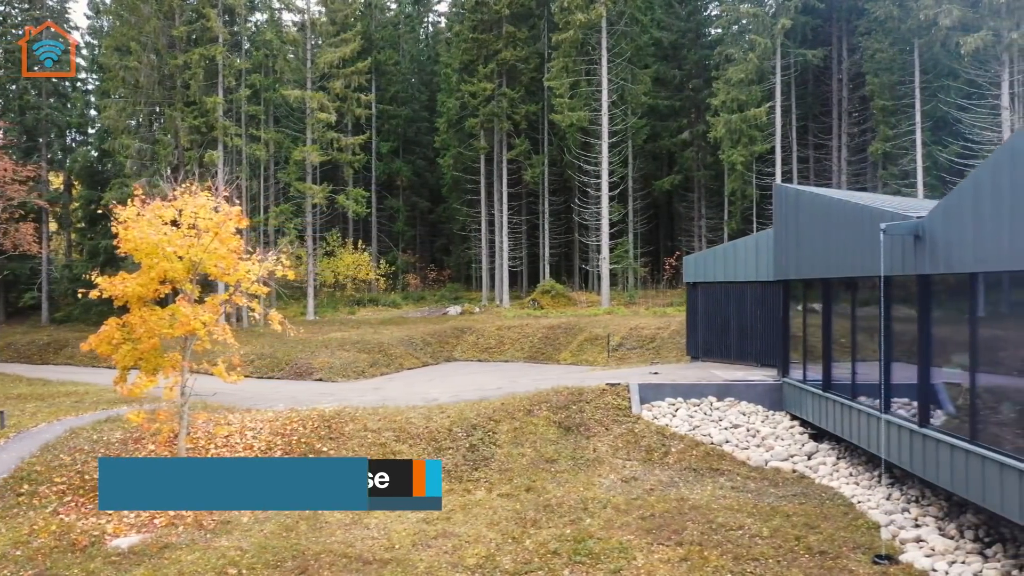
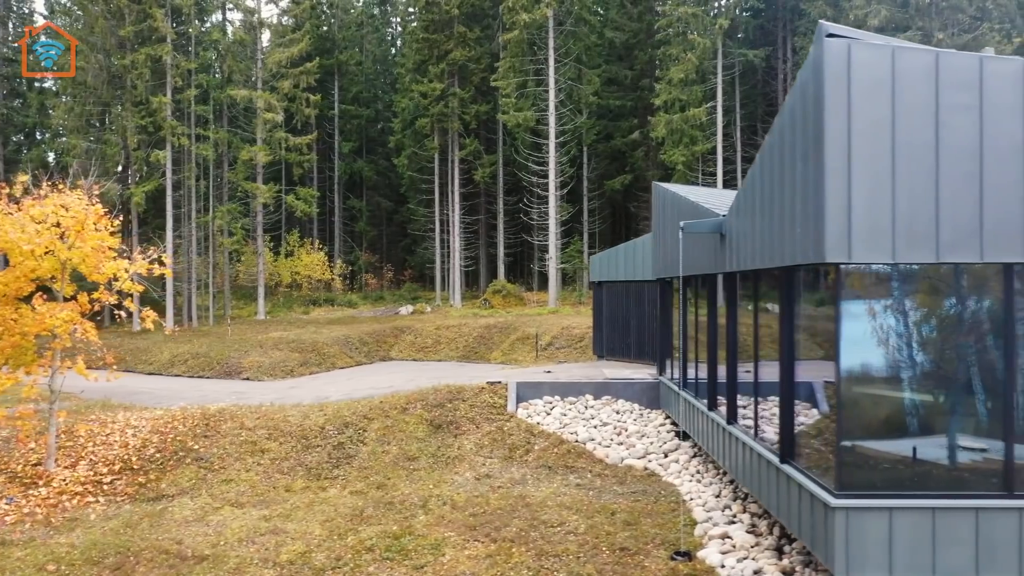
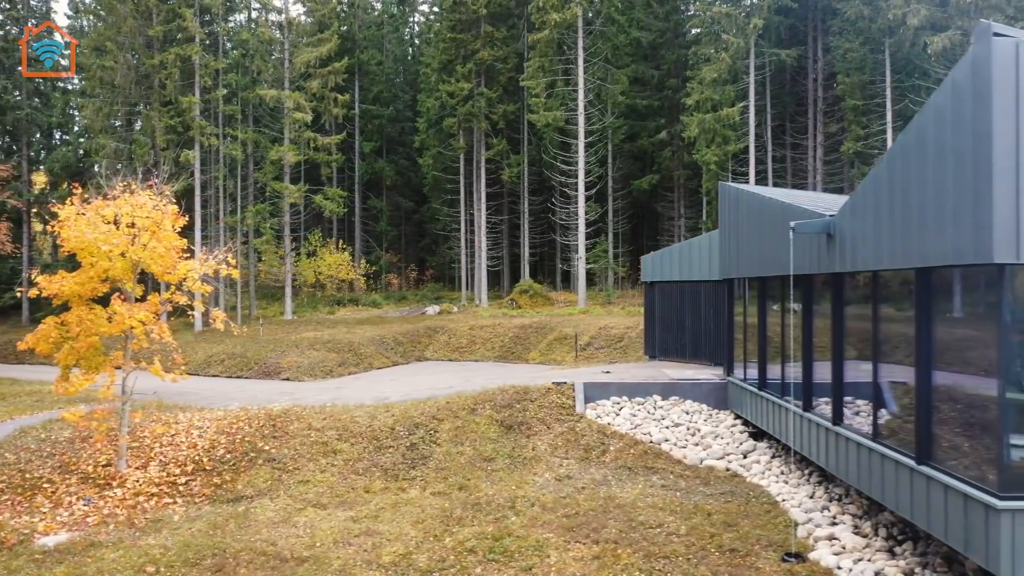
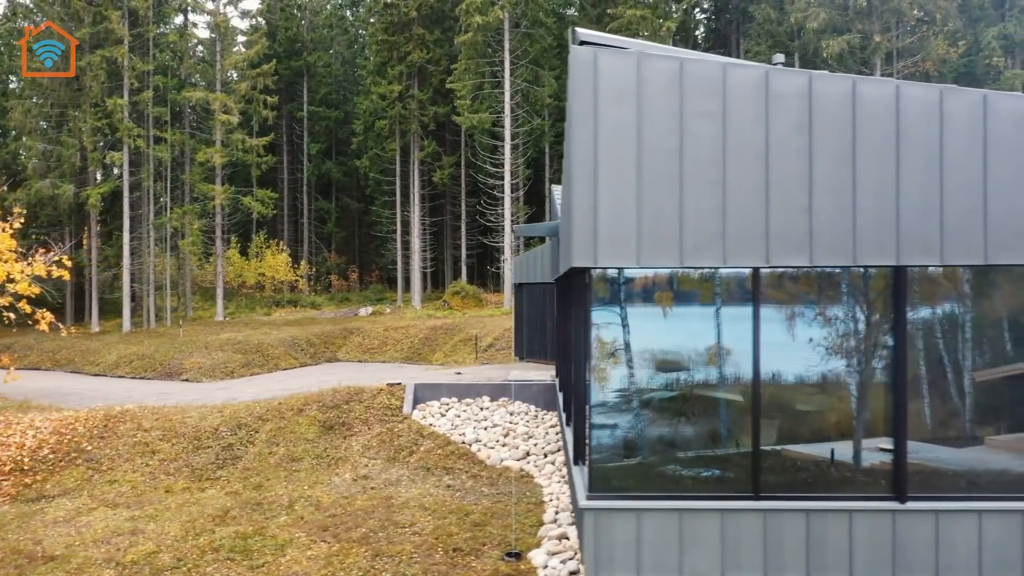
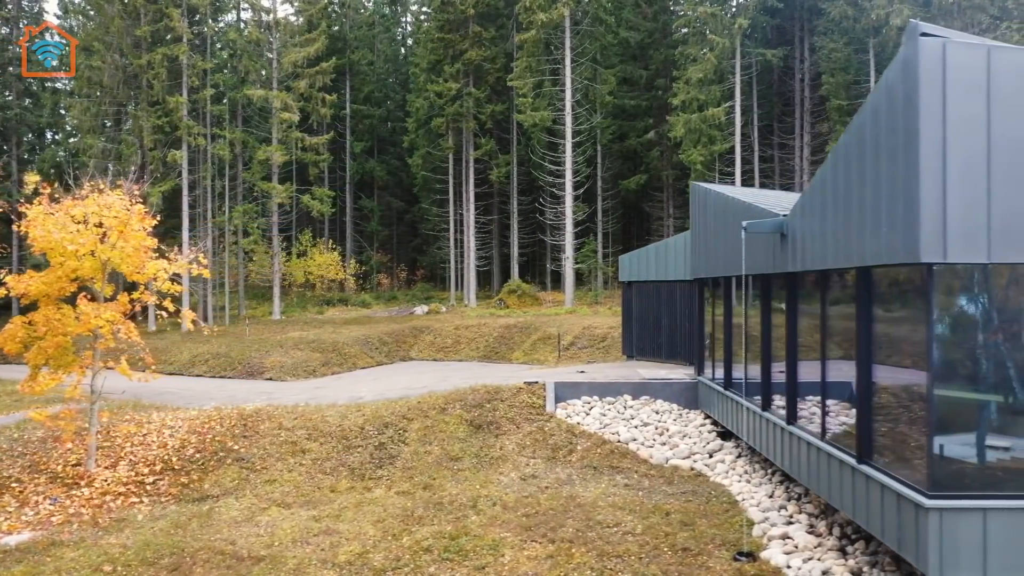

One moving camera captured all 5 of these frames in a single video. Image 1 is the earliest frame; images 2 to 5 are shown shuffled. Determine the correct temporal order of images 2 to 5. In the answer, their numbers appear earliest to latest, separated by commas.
3, 5, 2, 4
